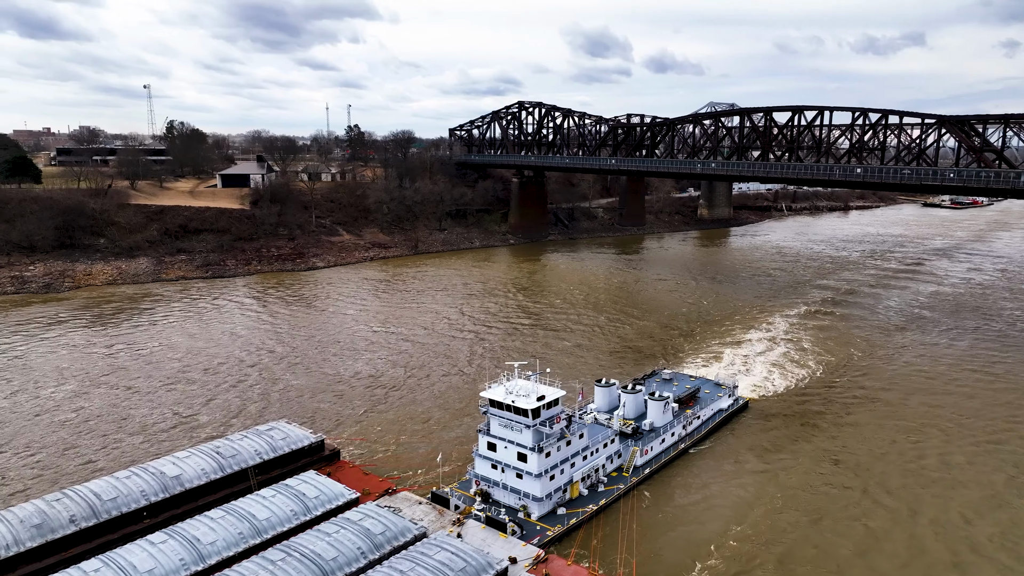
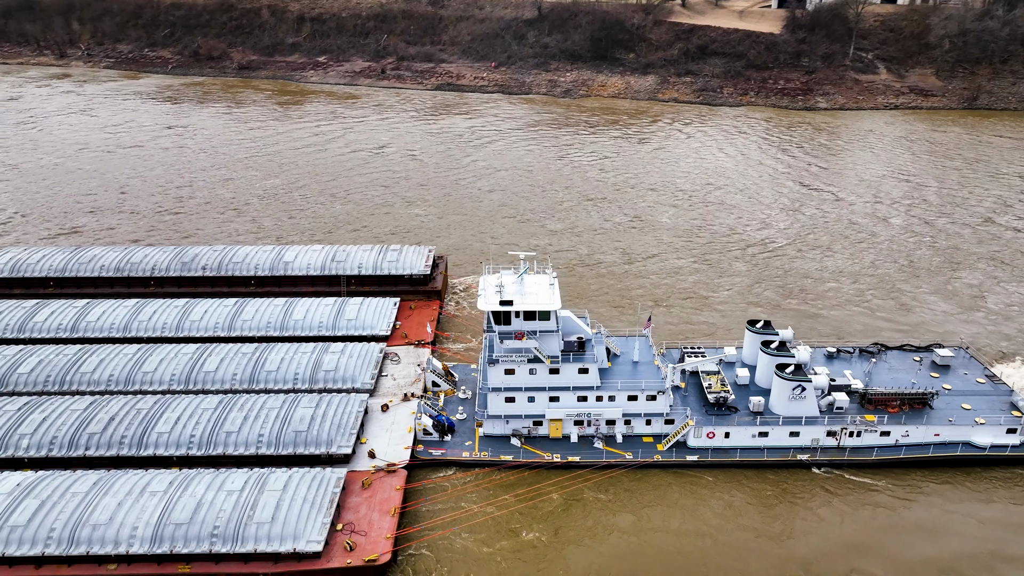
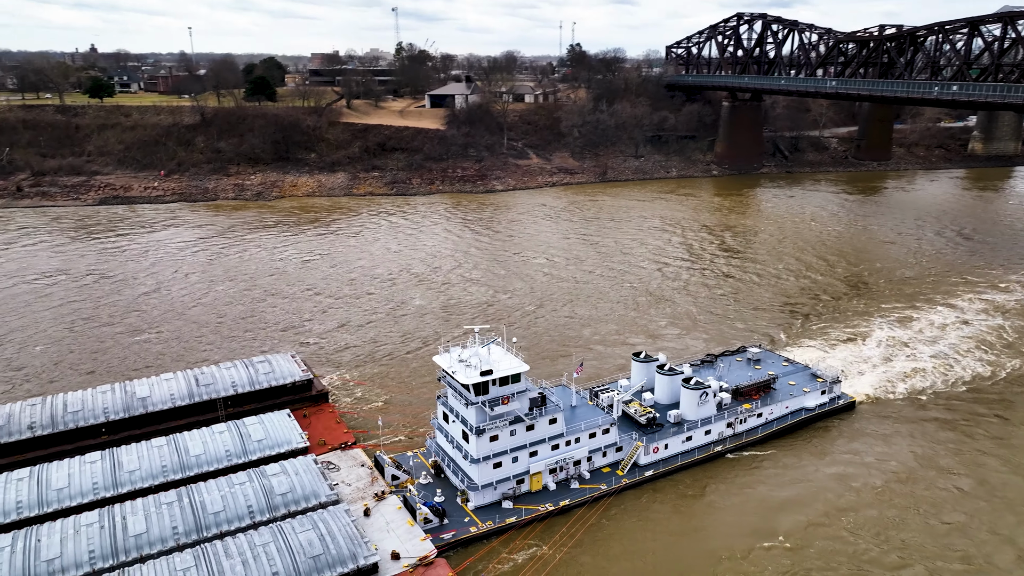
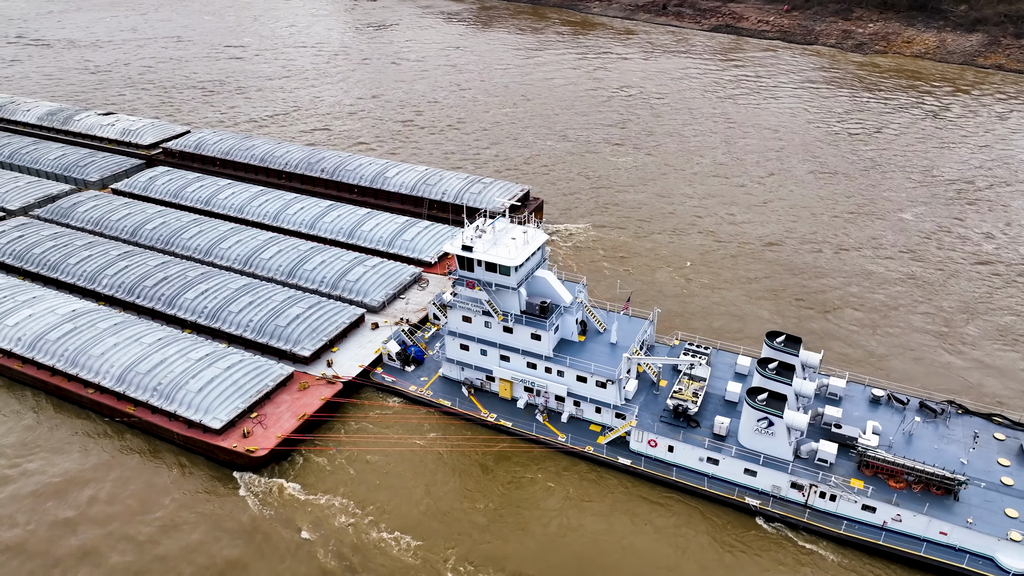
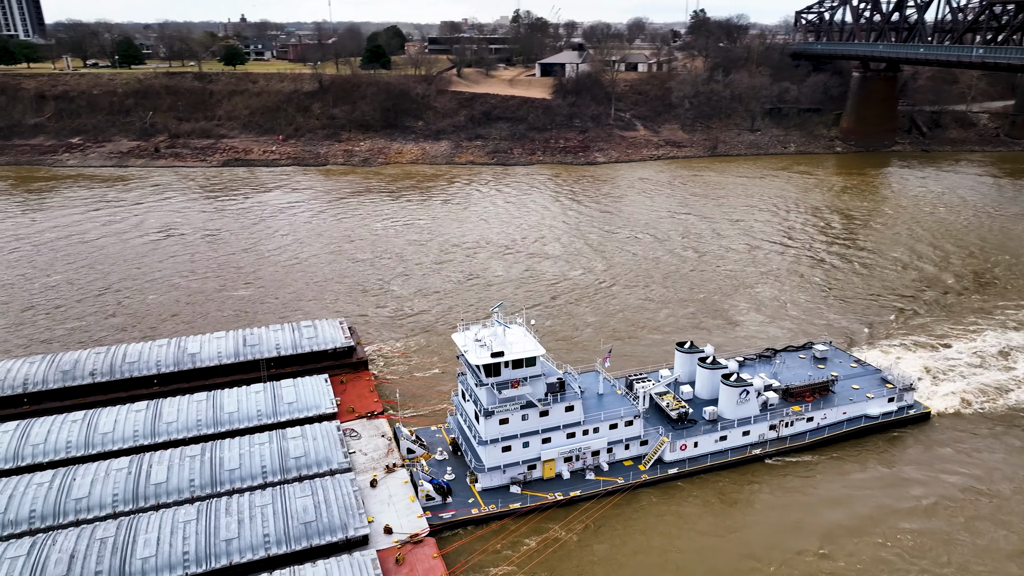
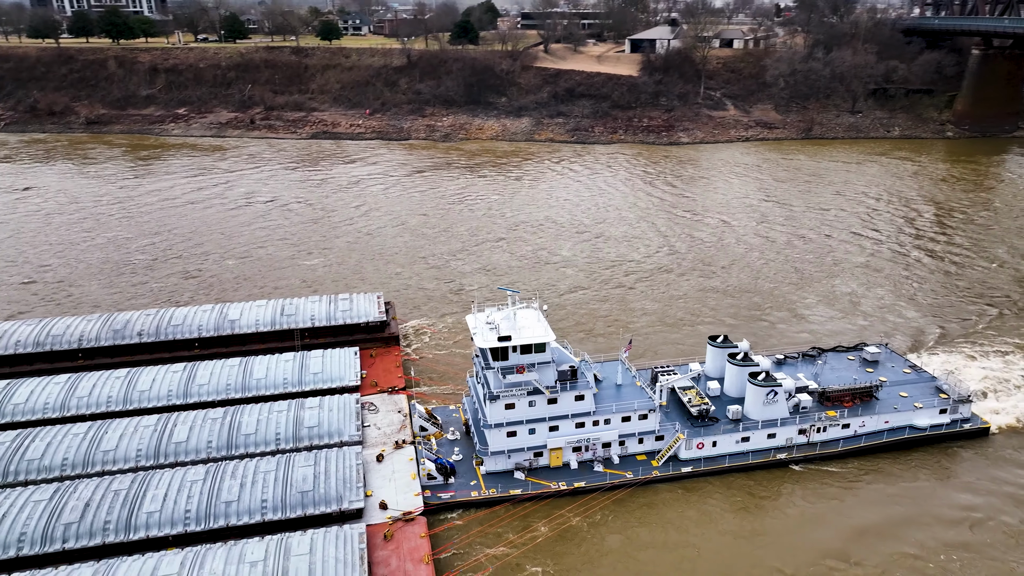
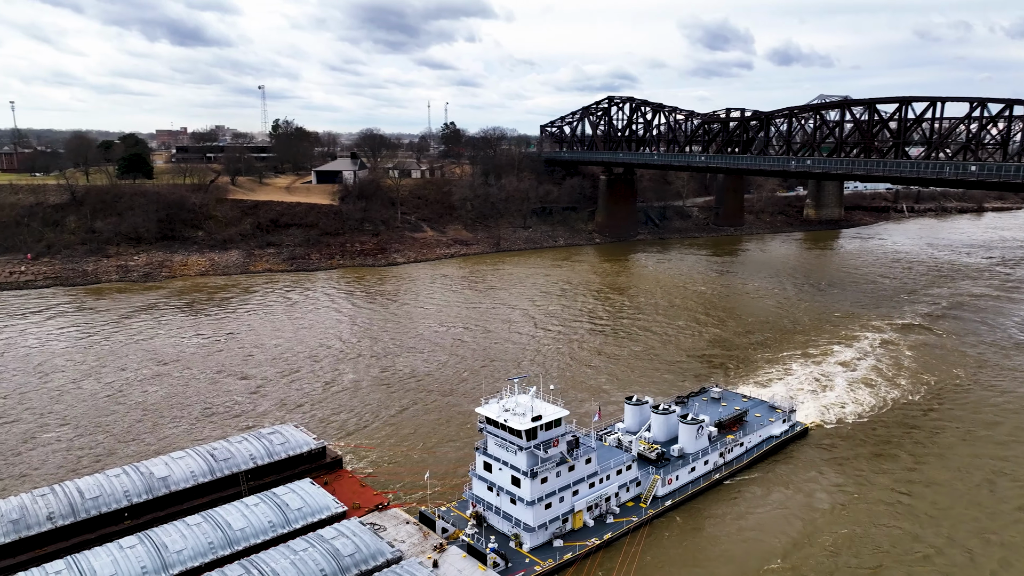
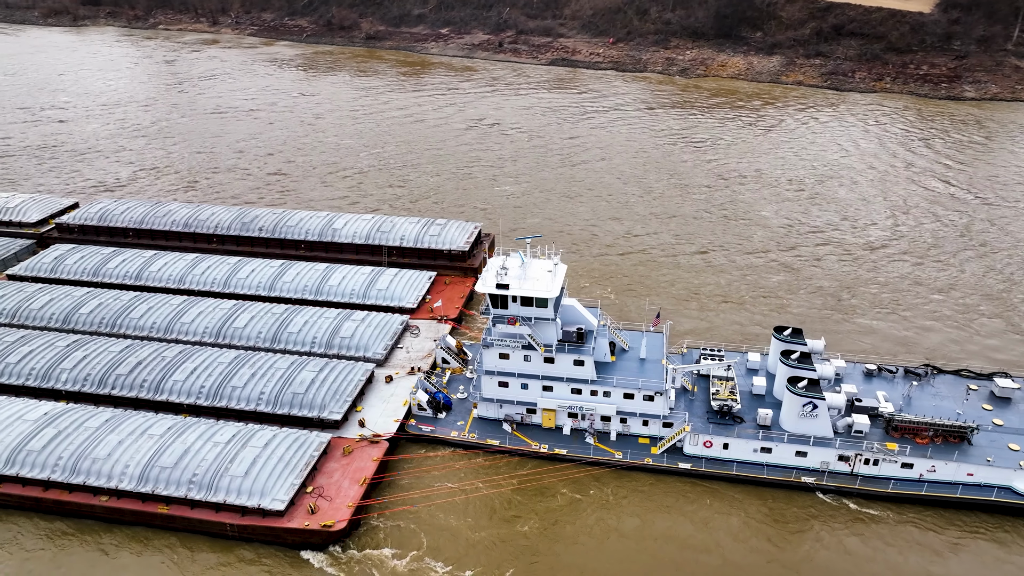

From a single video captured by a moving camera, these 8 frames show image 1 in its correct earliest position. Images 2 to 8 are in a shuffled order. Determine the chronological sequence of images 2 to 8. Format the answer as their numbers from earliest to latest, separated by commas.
7, 3, 5, 6, 2, 8, 4
